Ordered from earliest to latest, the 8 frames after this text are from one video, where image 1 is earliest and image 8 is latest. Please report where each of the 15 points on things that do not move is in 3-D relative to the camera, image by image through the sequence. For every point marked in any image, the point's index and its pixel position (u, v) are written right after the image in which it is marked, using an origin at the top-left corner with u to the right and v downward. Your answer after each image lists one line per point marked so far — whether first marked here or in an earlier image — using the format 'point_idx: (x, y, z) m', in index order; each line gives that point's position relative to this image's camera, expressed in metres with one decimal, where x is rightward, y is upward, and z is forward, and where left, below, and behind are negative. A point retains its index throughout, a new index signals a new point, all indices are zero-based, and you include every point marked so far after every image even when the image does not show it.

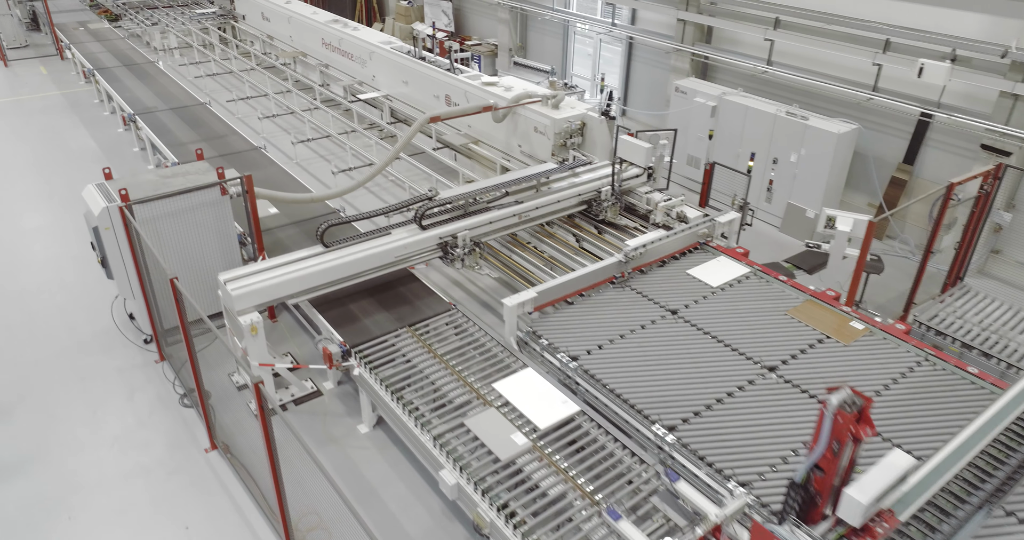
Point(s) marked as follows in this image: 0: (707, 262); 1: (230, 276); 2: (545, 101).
0: (+1.3, +0.1, +4.7) m
1: (-1.6, 0.0, +3.9) m
2: (+0.3, +1.4, +5.9) m
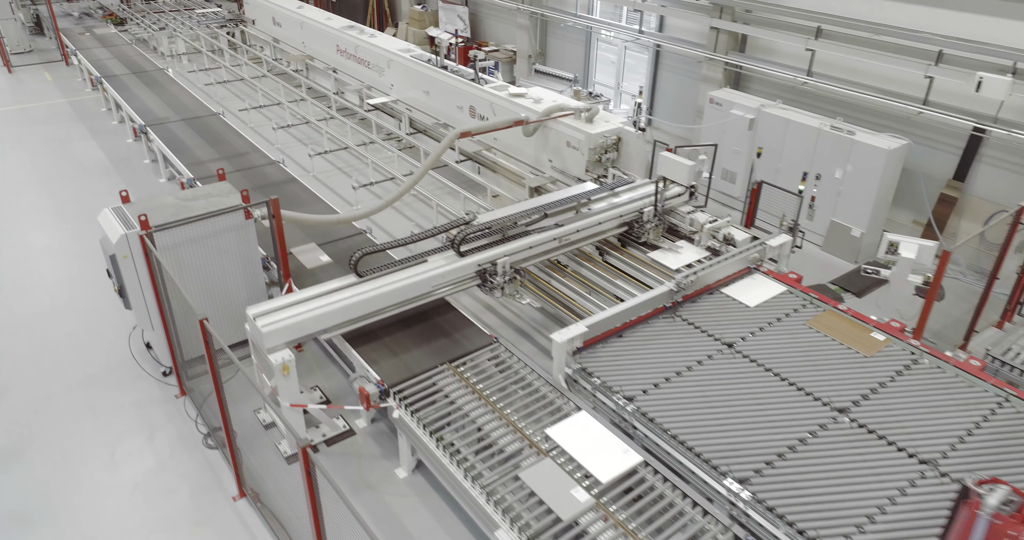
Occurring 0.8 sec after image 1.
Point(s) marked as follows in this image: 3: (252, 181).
0: (+1.6, -0.1, +4.4) m
1: (-1.3, -0.2, +3.6) m
2: (+0.5, +1.3, +5.7) m
3: (-2.1, +0.7, +5.8) m
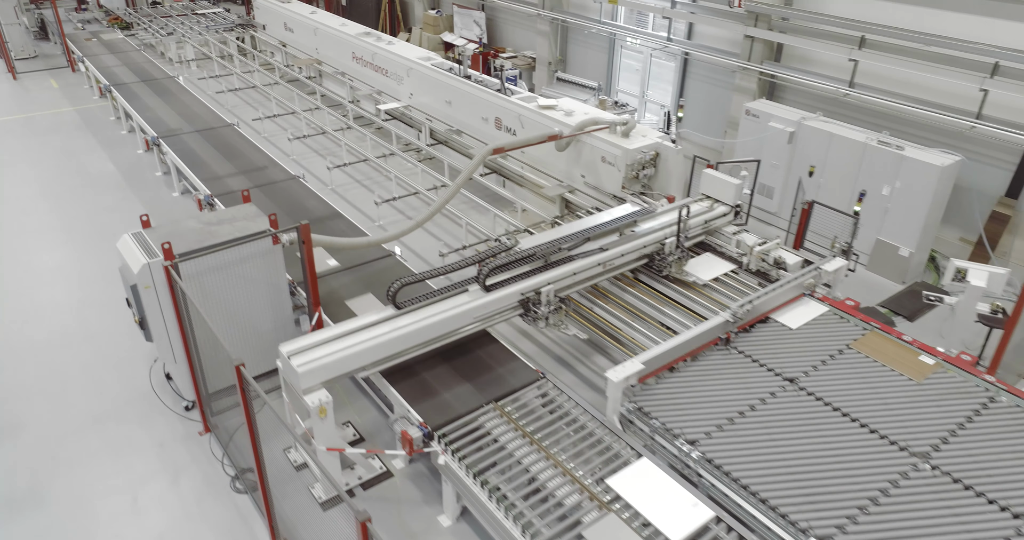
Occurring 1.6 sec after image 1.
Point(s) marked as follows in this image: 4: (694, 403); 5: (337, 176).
0: (+1.8, -0.3, +4.2) m
1: (-1.0, -0.4, +3.3) m
2: (+0.8, +1.1, +5.4) m
3: (-1.9, +0.6, +5.5) m
4: (+0.9, -0.7, +3.5) m
5: (-1.7, +0.9, +6.8) m
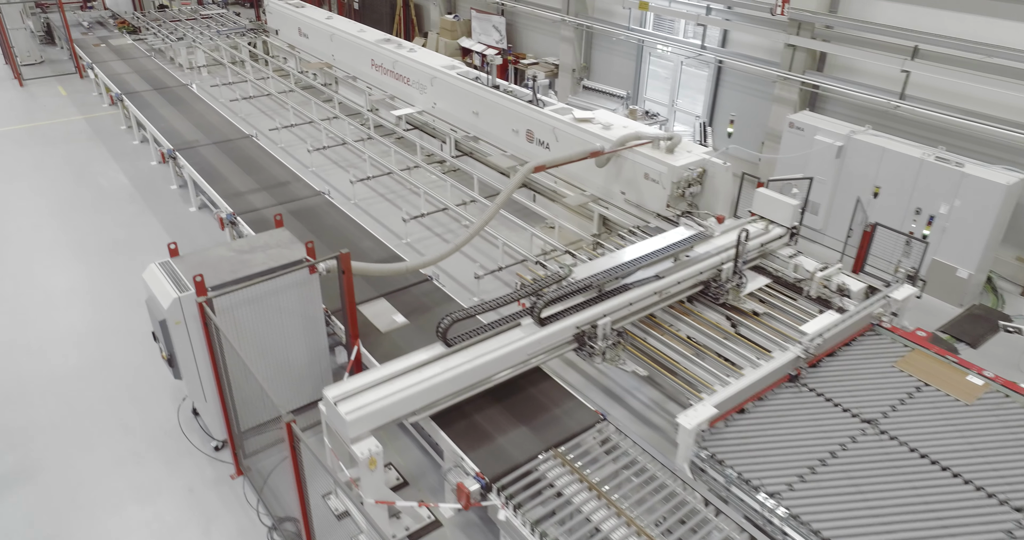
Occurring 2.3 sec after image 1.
0: (+2.1, -0.4, +3.9) m
1: (-0.8, -0.5, +3.1) m
2: (+1.1, +0.9, +5.2) m
3: (-1.6, +0.4, +5.3) m
4: (+1.2, -0.8, +3.2) m
5: (-1.4, +0.7, +6.6) m
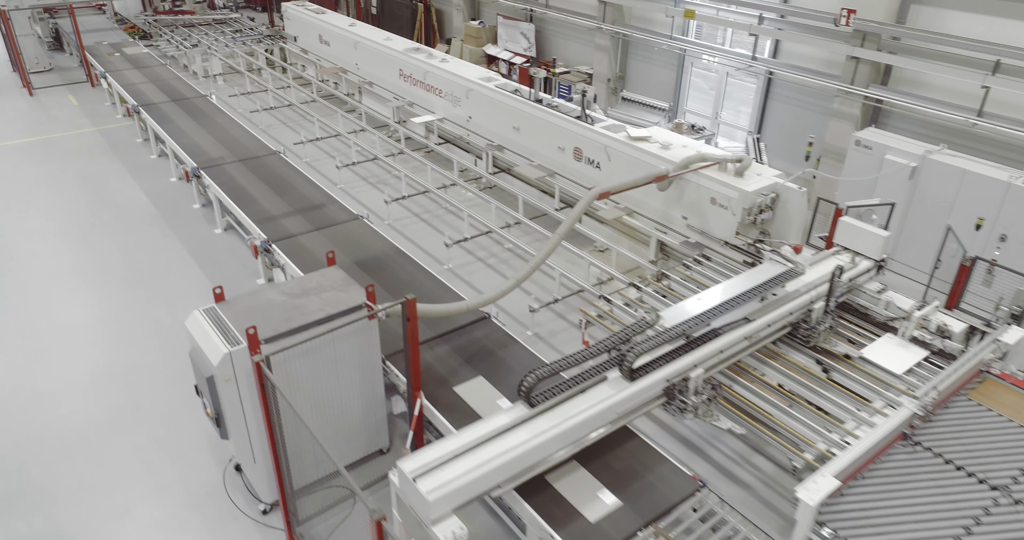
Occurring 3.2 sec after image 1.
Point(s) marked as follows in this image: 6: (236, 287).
0: (+2.5, -0.7, +3.5) m
1: (-0.4, -0.8, +2.7) m
2: (+1.4, +0.7, +4.8) m
3: (-1.2, +0.2, +4.9) m
4: (+1.6, -1.0, +2.9) m
5: (-1.0, +0.5, +6.2) m
6: (-2.1, -0.1, +5.3) m
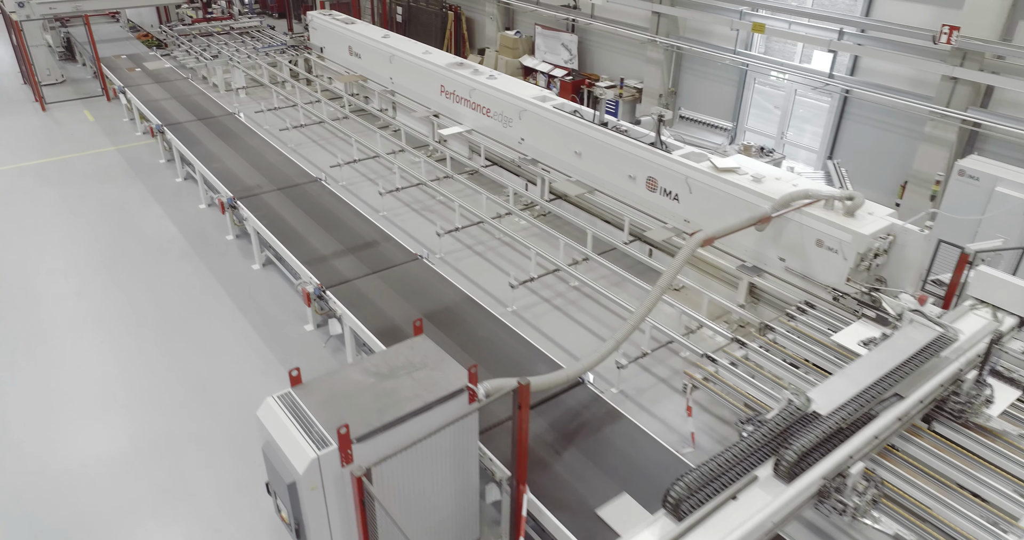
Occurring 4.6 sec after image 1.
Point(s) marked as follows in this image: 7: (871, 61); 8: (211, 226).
0: (+3.0, -1.0, +3.1) m
1: (+0.1, -1.1, +2.2) m
2: (+2.0, +0.4, +4.3) m
3: (-0.7, -0.1, +4.4) m
4: (+2.1, -1.4, +2.4) m
5: (-0.5, +0.2, +5.7) m
6: (-1.6, -0.4, +4.8) m
7: (+3.1, +1.8, +6.1) m
8: (-2.6, +0.4, +6.1) m
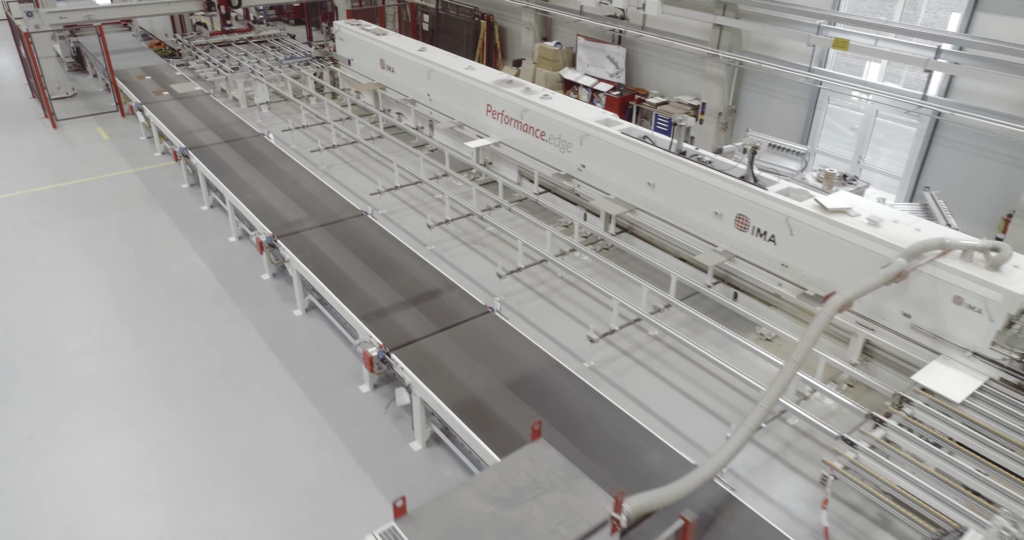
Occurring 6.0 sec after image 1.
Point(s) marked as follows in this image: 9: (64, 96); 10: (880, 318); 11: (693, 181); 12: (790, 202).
0: (+3.5, -1.3, +2.5) m
1: (+0.6, -1.4, +1.7) m
2: (+2.5, +0.1, +3.8) m
3: (-0.2, -0.5, +3.9) m
4: (+2.6, -1.7, +1.8) m
5: (0.0, -0.1, +5.2) m
6: (-1.1, -0.8, +4.3) m
7: (+3.6, +1.5, +5.6) m
8: (-2.1, +0.1, +5.6) m
9: (-6.0, +2.3, +9.4) m
10: (+2.2, -0.3, +4.1) m
11: (+1.3, +0.6, +5.0) m
12: (+1.8, +0.4, +4.4) m
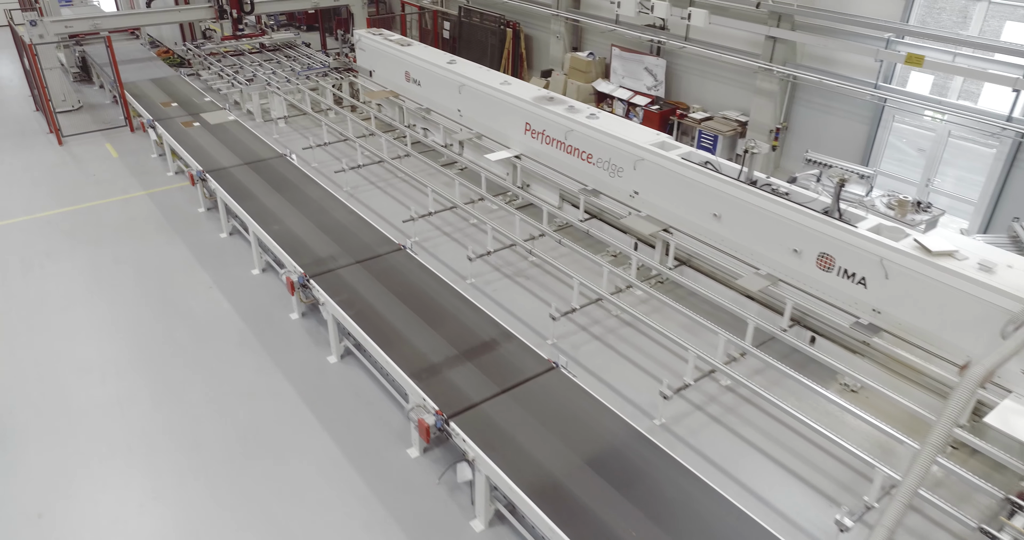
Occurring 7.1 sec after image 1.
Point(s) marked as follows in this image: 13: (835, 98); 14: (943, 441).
0: (+3.9, -1.6, +2.1) m
1: (+1.0, -1.7, +1.2) m
2: (+2.8, -0.2, +3.3) m
3: (+0.2, -0.7, +3.4) m
4: (+2.9, -2.0, +1.4) m
5: (+0.3, -0.4, +4.7) m
6: (-0.7, -1.0, +3.8) m
7: (+4.0, +1.2, +5.1) m
8: (-1.8, -0.2, +5.1) m
9: (-5.6, +2.0, +8.9) m
10: (+2.5, -0.6, +3.7) m
11: (+1.6, +0.4, +4.5) m
12: (+2.1, +0.2, +4.0) m
13: (+3.0, +1.6, +6.4) m
14: (+1.7, -0.7, +2.7) m
